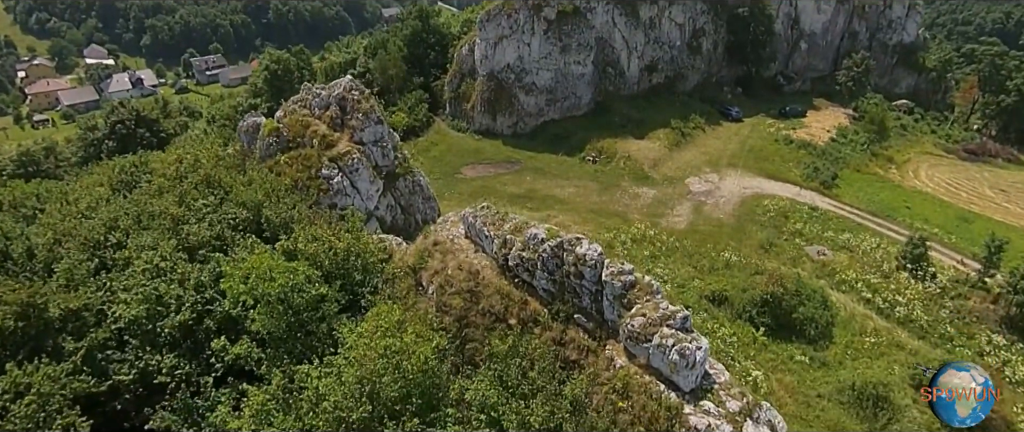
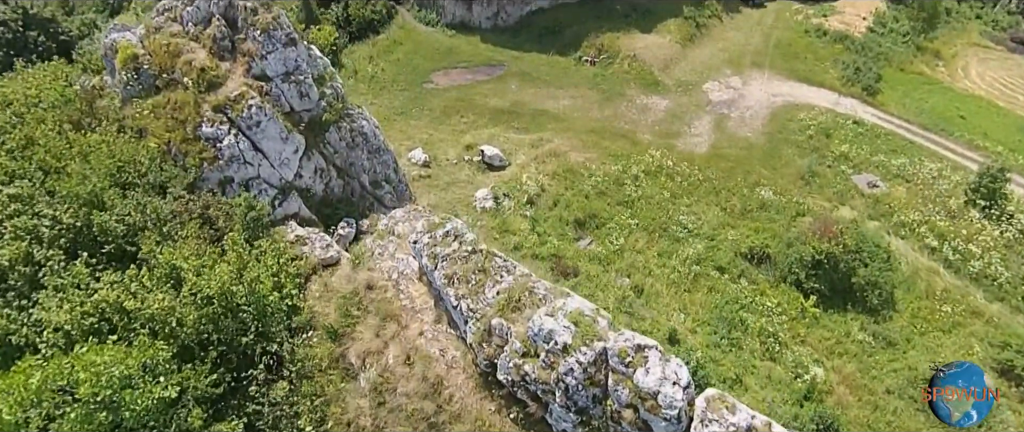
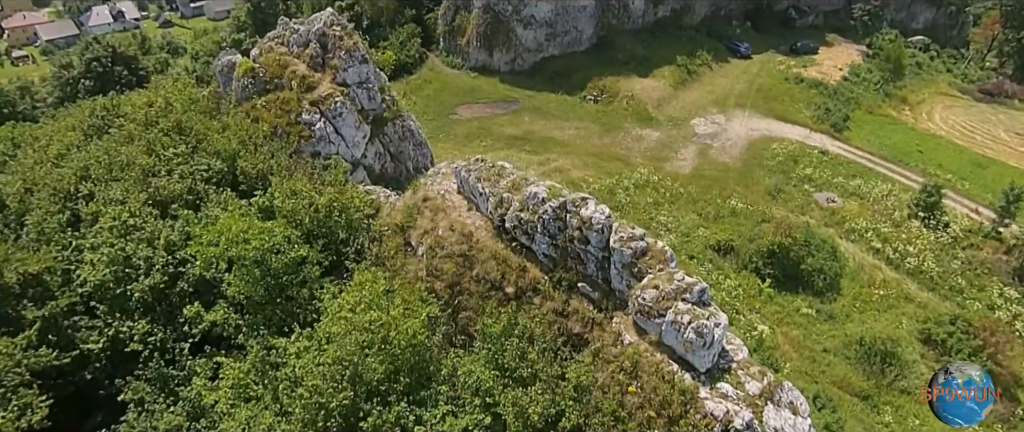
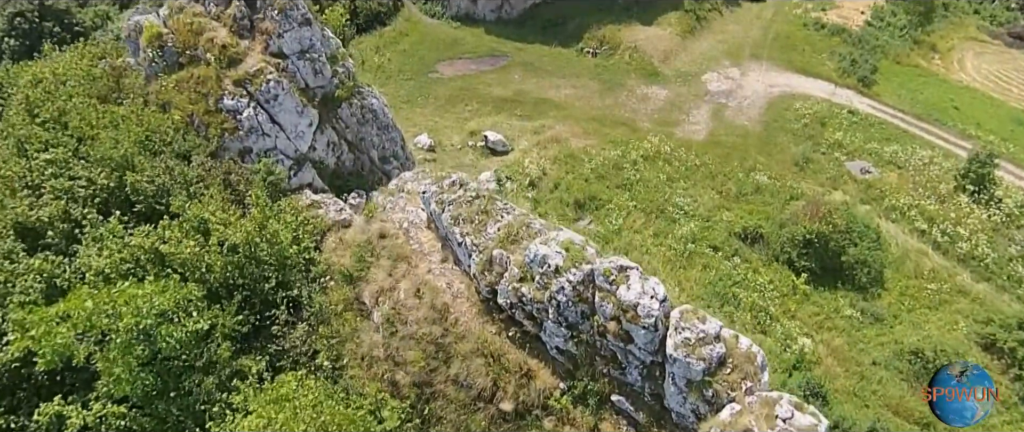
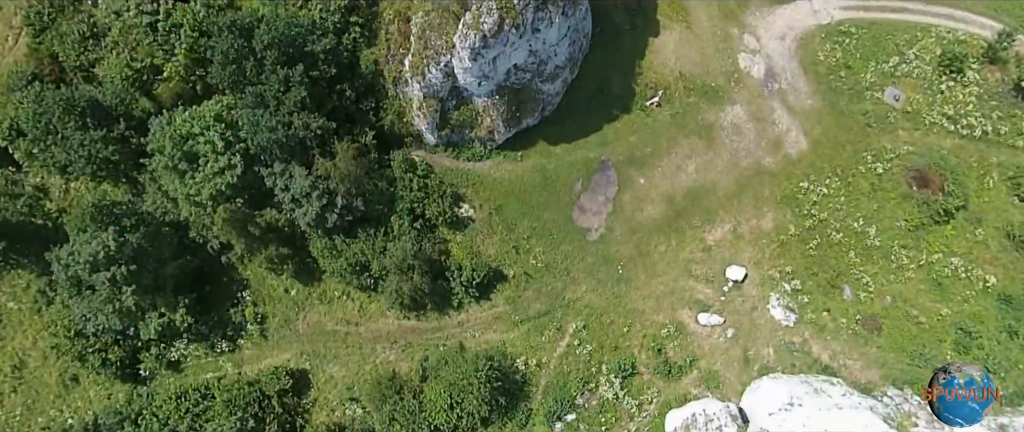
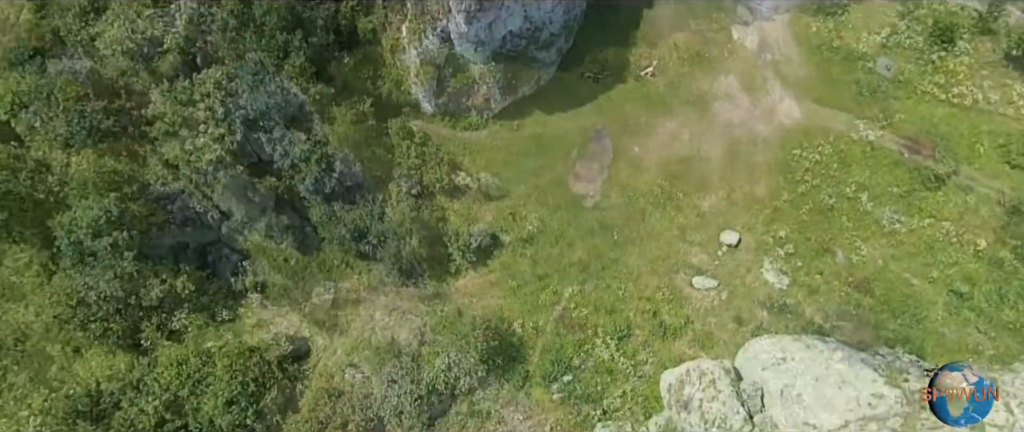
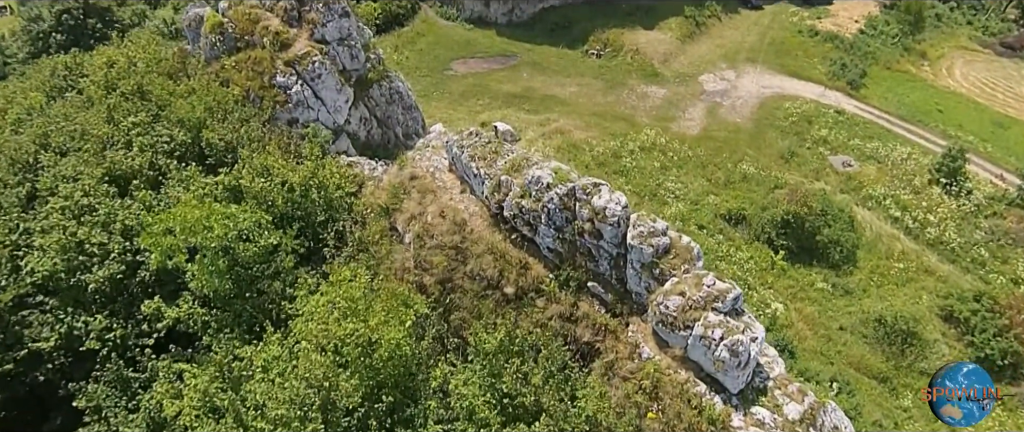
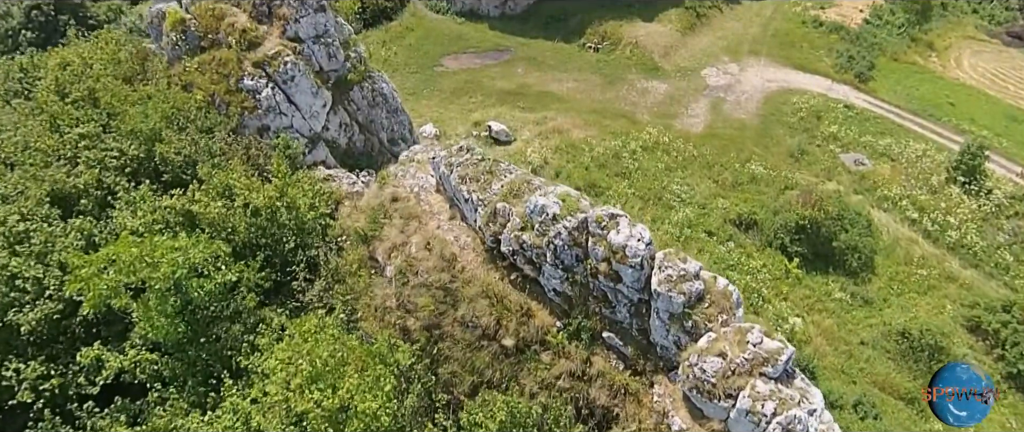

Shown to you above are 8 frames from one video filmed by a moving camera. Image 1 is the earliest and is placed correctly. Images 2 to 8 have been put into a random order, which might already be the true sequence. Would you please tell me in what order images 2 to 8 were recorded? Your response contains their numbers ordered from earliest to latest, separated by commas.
3, 7, 8, 4, 2, 6, 5
